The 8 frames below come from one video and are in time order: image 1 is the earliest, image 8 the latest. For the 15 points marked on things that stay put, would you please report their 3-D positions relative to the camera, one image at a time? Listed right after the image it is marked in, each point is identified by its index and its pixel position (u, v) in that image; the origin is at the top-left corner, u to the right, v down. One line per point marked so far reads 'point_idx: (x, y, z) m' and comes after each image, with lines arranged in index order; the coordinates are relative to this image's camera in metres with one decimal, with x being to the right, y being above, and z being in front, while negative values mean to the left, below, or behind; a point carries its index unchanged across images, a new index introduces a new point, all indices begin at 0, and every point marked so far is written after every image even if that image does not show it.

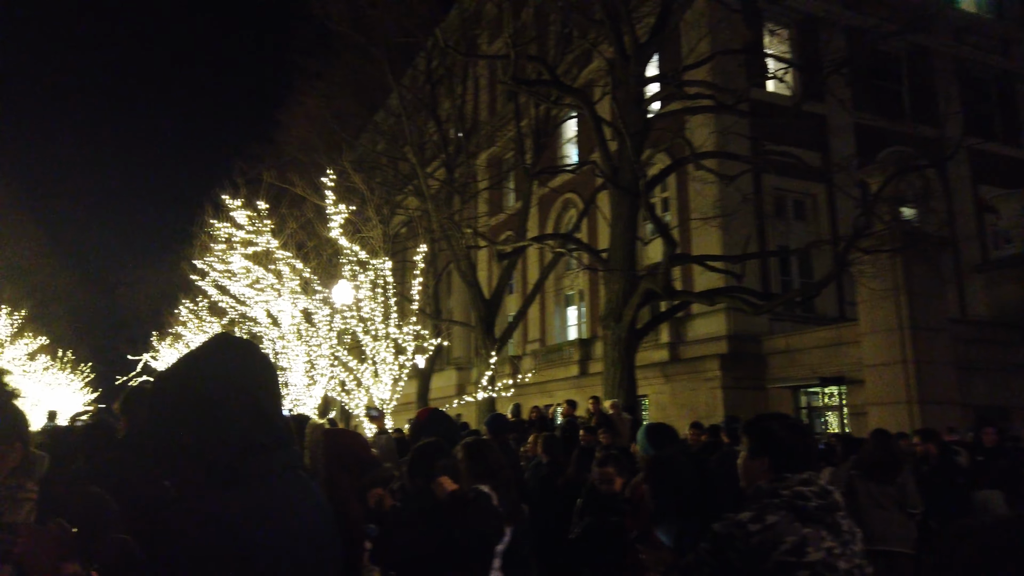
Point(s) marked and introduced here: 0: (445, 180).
0: (-1.5, +2.4, +19.9) m
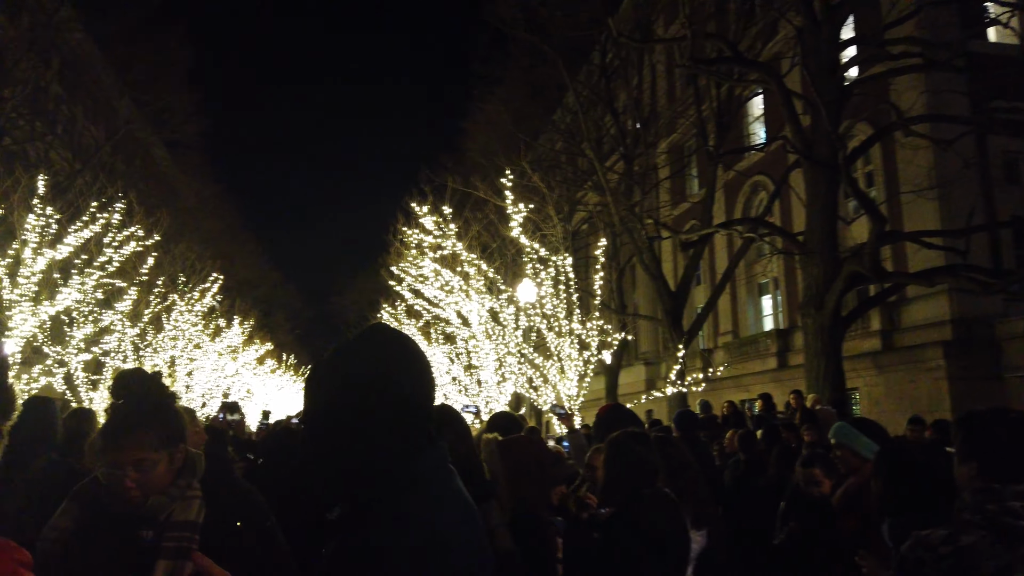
0: (+2.5, +2.6, +19.4) m
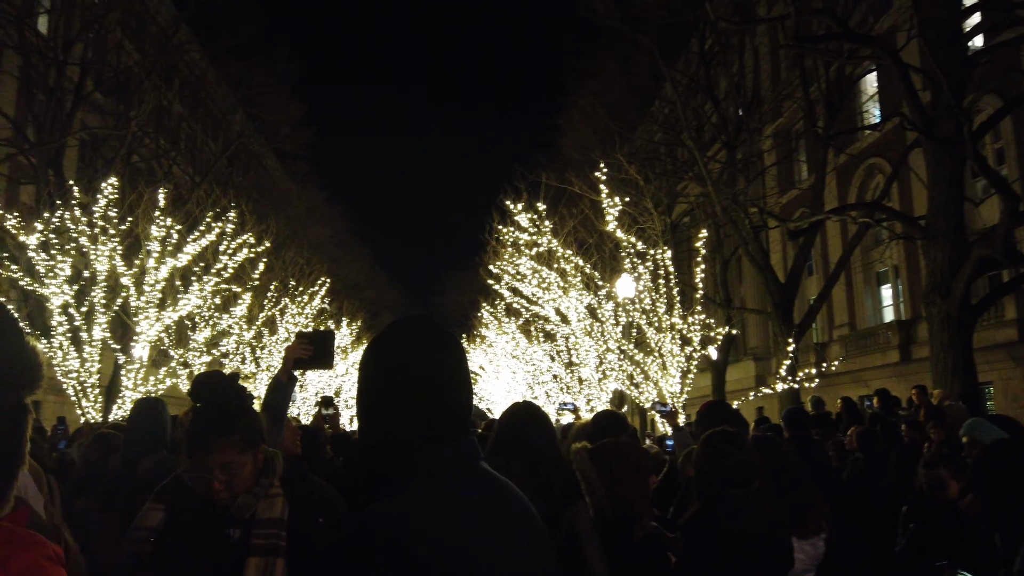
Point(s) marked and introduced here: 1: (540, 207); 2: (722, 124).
0: (+4.6, +2.7, +18.7) m
1: (+0.5, +1.8, +19.0) m
2: (+4.6, +3.4, +18.7) m
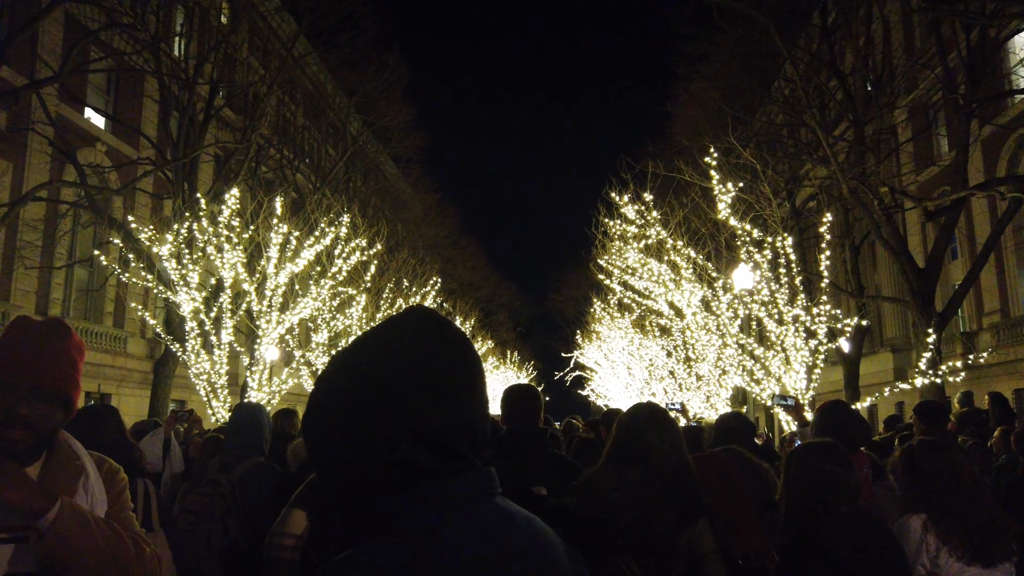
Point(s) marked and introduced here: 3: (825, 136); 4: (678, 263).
0: (+6.9, +3.0, +17.5) m
1: (+2.8, +1.9, +18.3) m
2: (+6.8, +3.7, +17.5) m
3: (+6.1, +2.9, +17.0) m
4: (+3.5, +0.6, +18.7) m
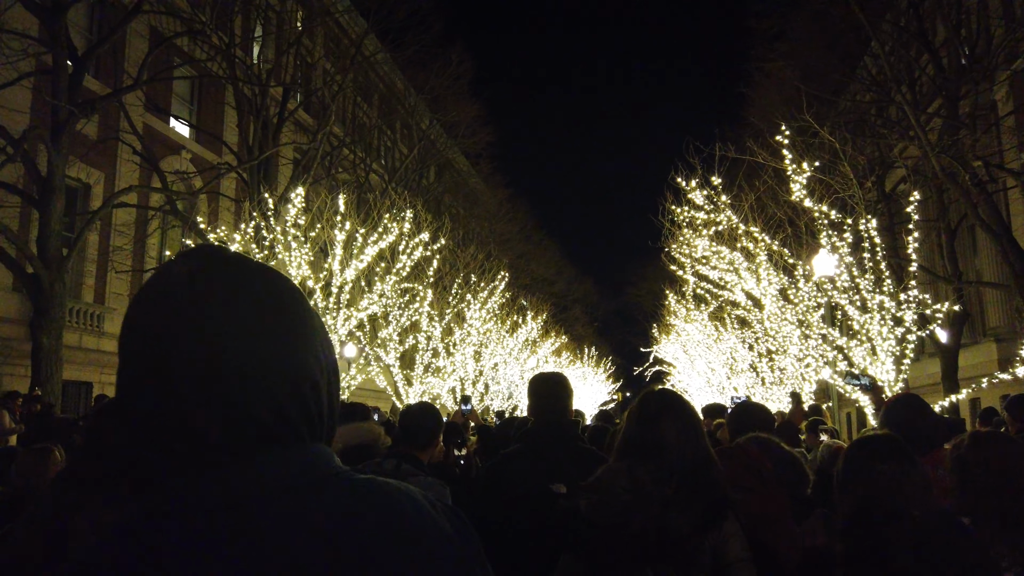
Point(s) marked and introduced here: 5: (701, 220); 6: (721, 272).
0: (+8.1, +3.3, +16.3) m
1: (+4.2, +2.1, +17.6) m
2: (+8.0, +3.9, +16.3) m
3: (+7.3, +3.2, +15.9) m
4: (+5.0, +0.8, +17.9) m
5: (+4.1, +1.5, +18.7) m
6: (+4.7, +0.4, +19.5) m
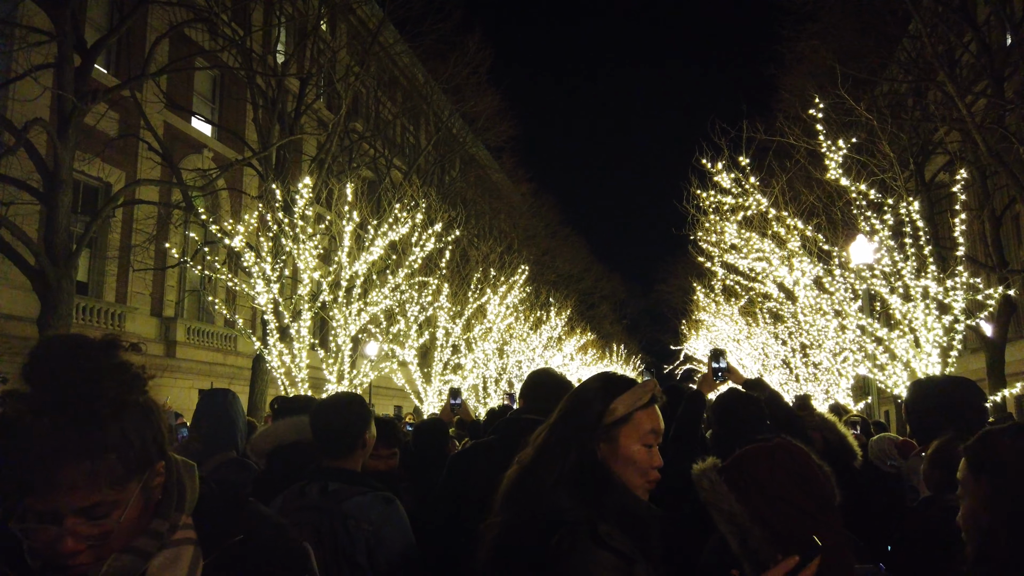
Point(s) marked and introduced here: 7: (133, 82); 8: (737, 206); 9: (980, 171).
0: (+8.5, +3.4, +15.4) m
1: (+4.6, +2.3, +16.7) m
2: (+8.4, +4.1, +15.4) m
3: (+7.6, +3.4, +15.0) m
4: (+5.4, +0.9, +17.1) m
5: (+4.5, +1.6, +17.9) m
6: (+5.2, +0.6, +18.7) m
7: (-6.7, +3.6, +15.4) m
8: (+5.3, +1.7, +19.9) m
9: (+8.9, +2.1, +16.5) m
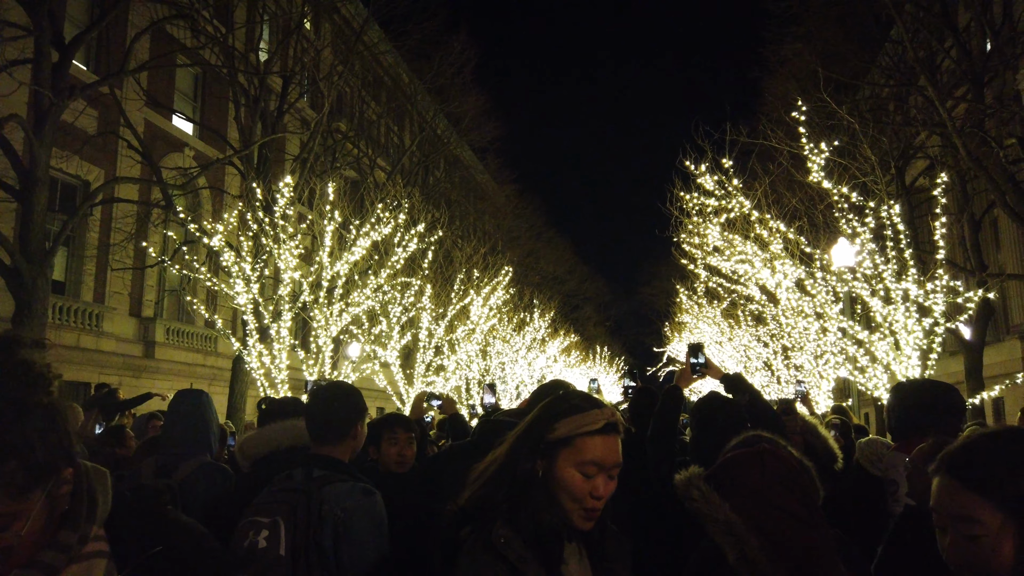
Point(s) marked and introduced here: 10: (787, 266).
0: (+8.2, +3.4, +15.5) m
1: (+4.3, +2.2, +16.8) m
2: (+8.1, +4.1, +15.5) m
3: (+7.4, +3.3, +15.1) m
4: (+5.1, +0.9, +17.1) m
5: (+4.2, +1.6, +18.0) m
6: (+4.8, +0.5, +18.8) m
7: (-7.0, +3.7, +15.2) m
8: (+4.9, +1.7, +20.0) m
9: (+8.6, +2.1, +16.7) m
10: (+5.6, +0.4, +17.6) m
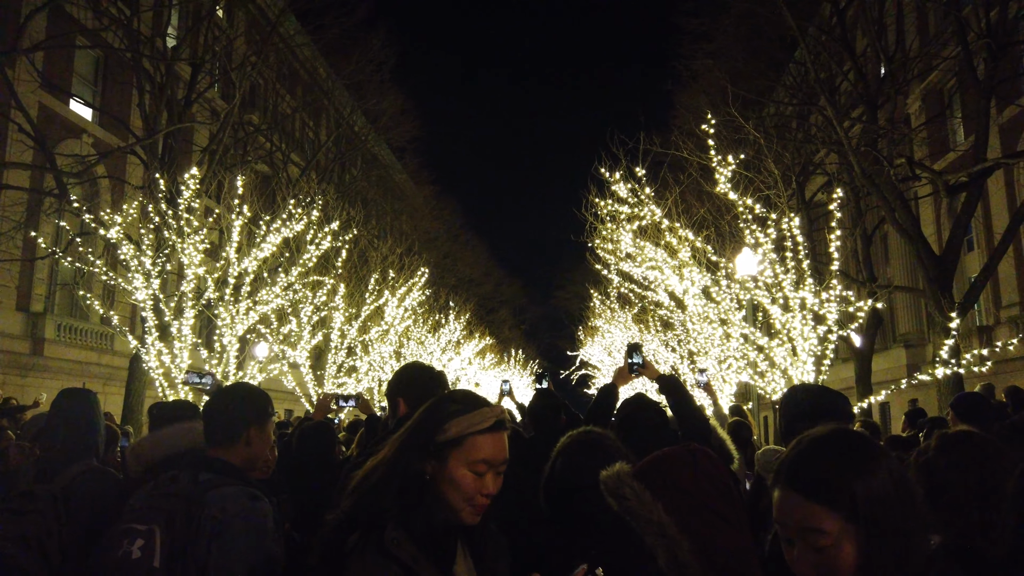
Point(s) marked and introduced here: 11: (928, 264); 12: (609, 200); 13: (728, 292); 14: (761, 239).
0: (+6.7, +3.2, +16.3) m
1: (+2.7, +2.1, +17.2) m
2: (+6.6, +3.9, +16.3) m
3: (+5.9, +3.1, +15.8) m
4: (+3.4, +0.7, +17.6) m
5: (+2.4, +1.5, +18.4) m
6: (+2.9, +0.4, +19.2) m
7: (-8.4, +3.8, +14.6) m
8: (+2.9, +1.6, +20.5) m
9: (+7.0, +1.9, +17.5) m
10: (+3.9, +0.2, +18.2) m
11: (+7.3, +0.3, +15.1) m
12: (+2.4, +1.8, +19.7) m
13: (+4.5, -0.1, +18.0) m
14: (+4.7, +0.9, +16.5) m
